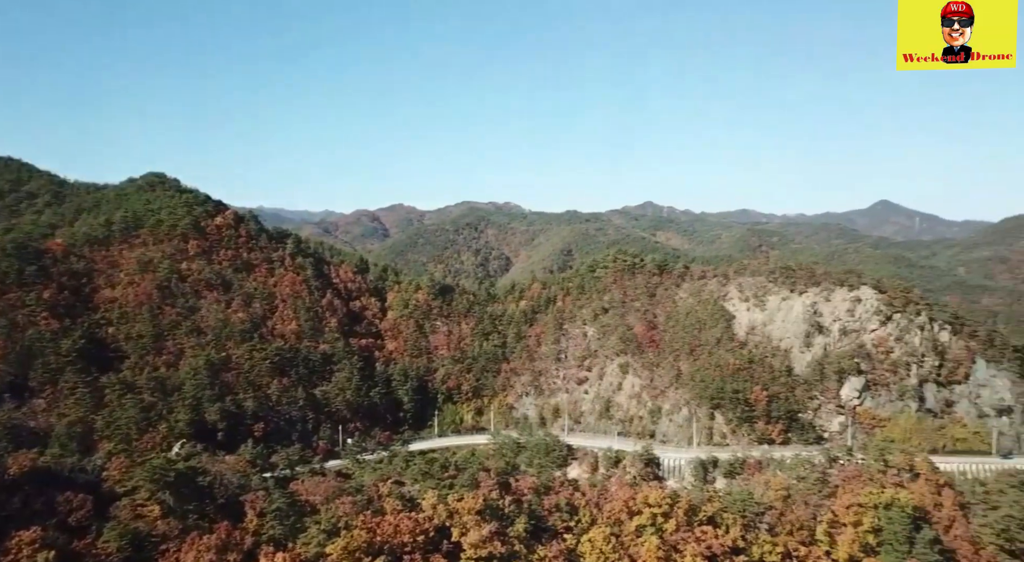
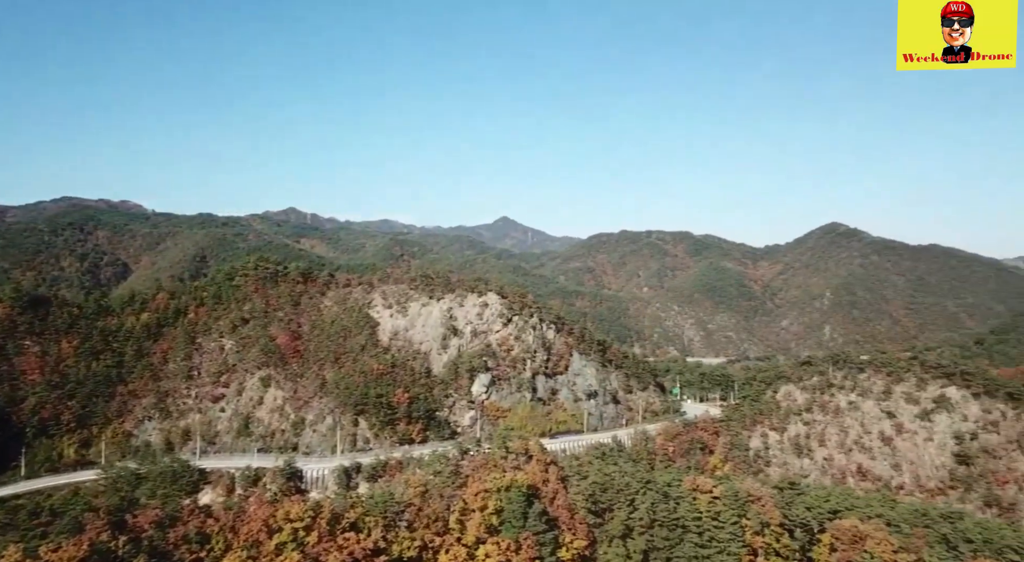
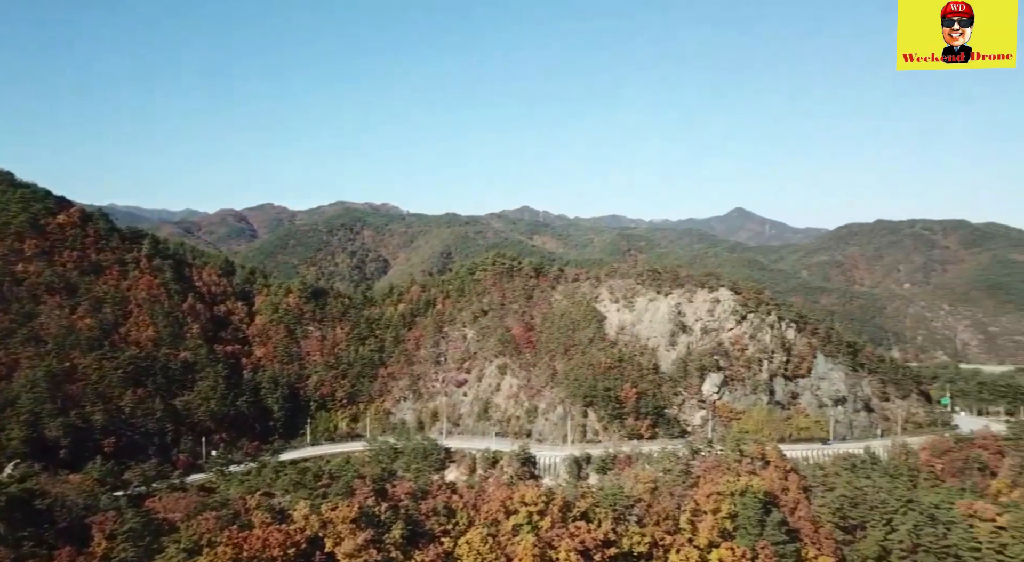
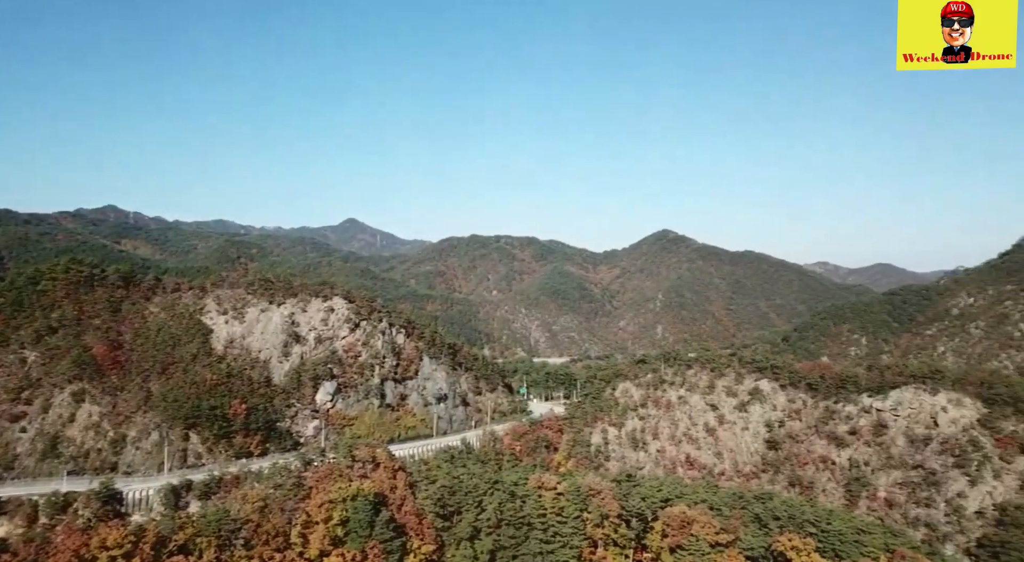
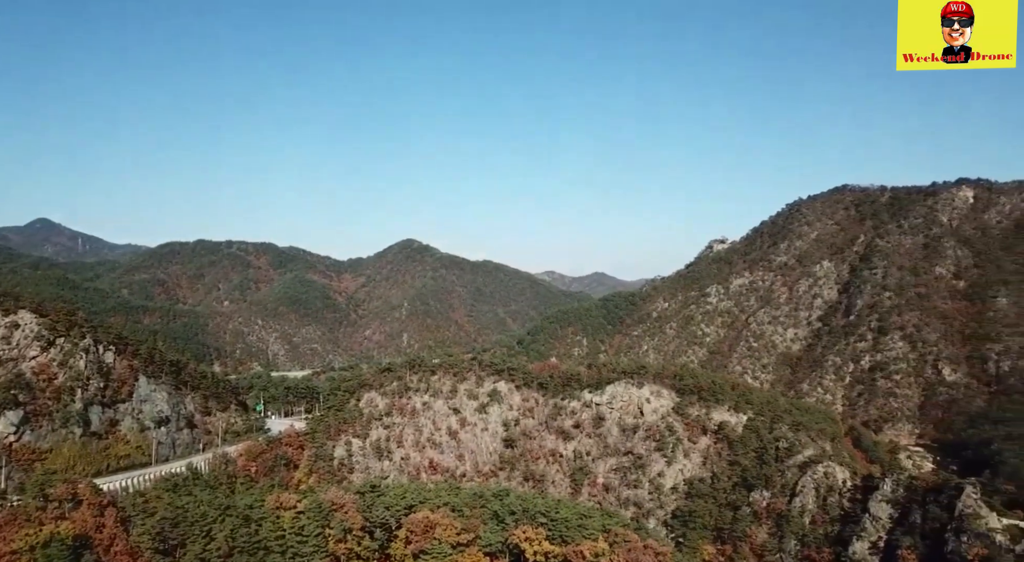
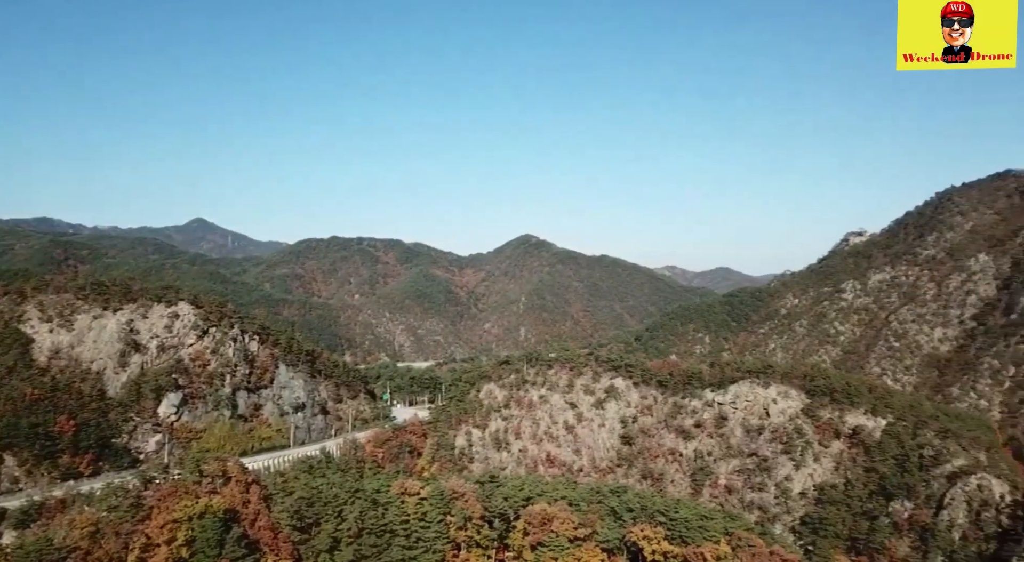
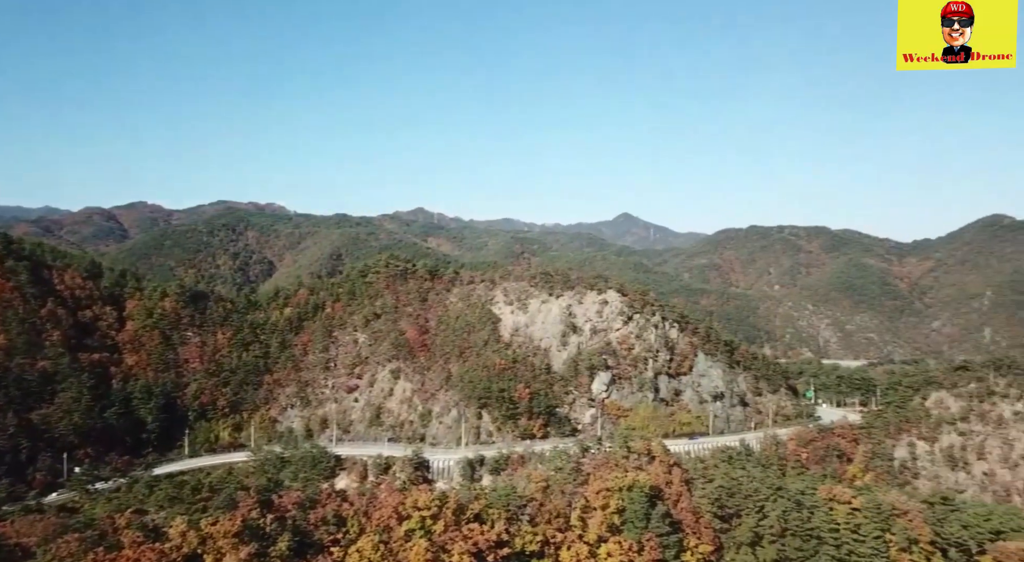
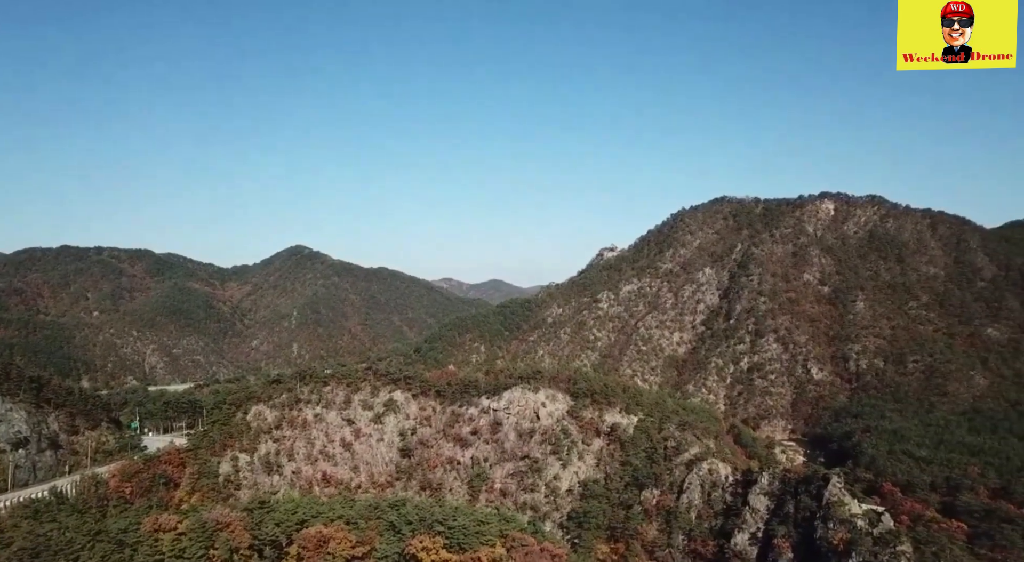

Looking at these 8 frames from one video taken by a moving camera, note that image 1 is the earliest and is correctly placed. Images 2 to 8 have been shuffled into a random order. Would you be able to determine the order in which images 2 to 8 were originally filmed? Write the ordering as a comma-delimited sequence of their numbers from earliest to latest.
3, 7, 2, 4, 6, 5, 8
